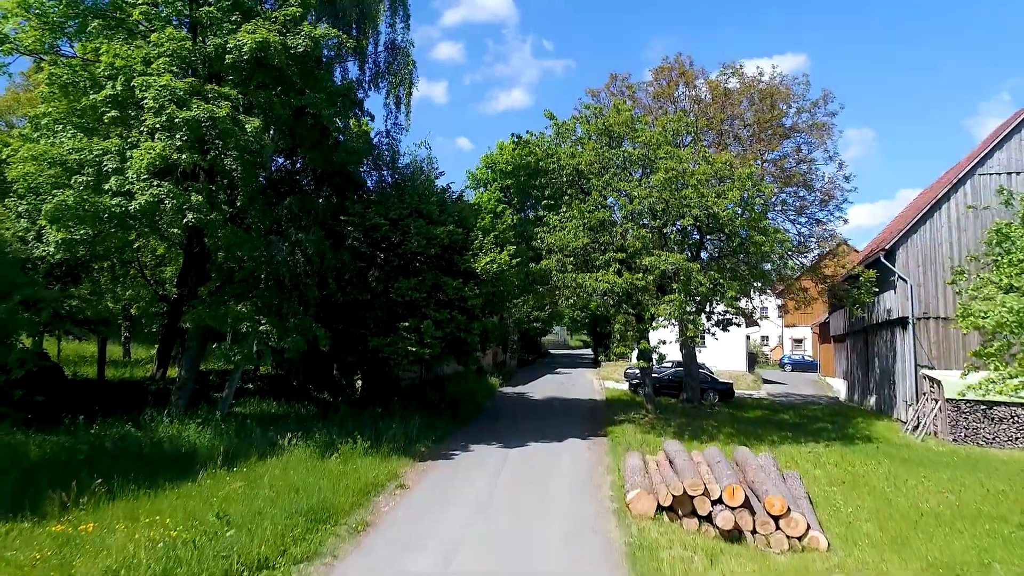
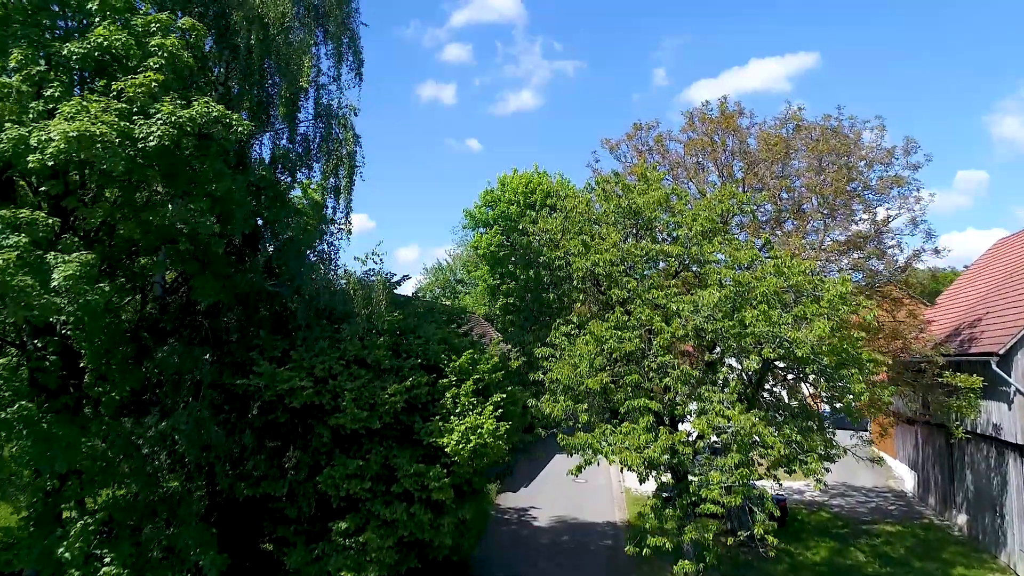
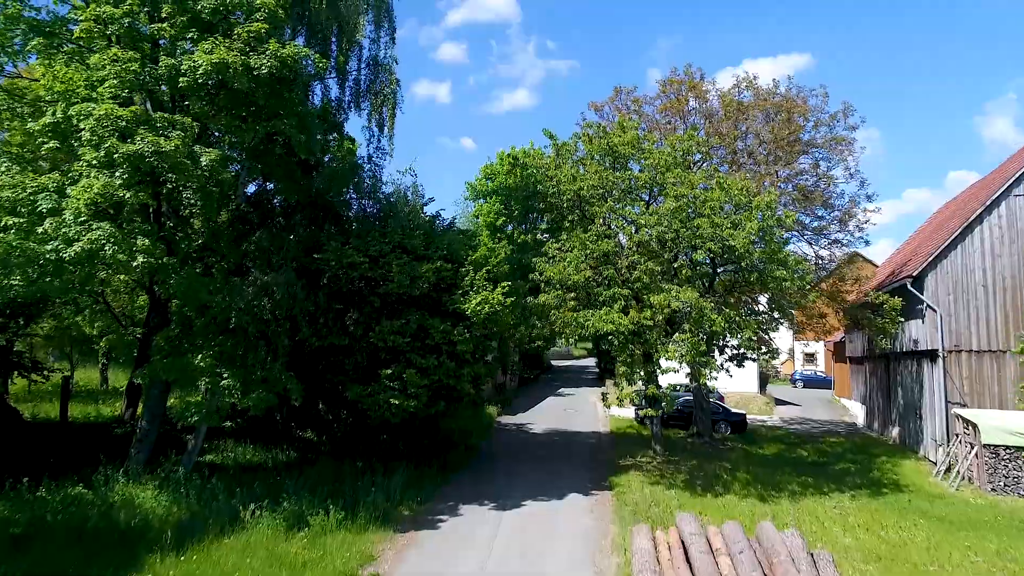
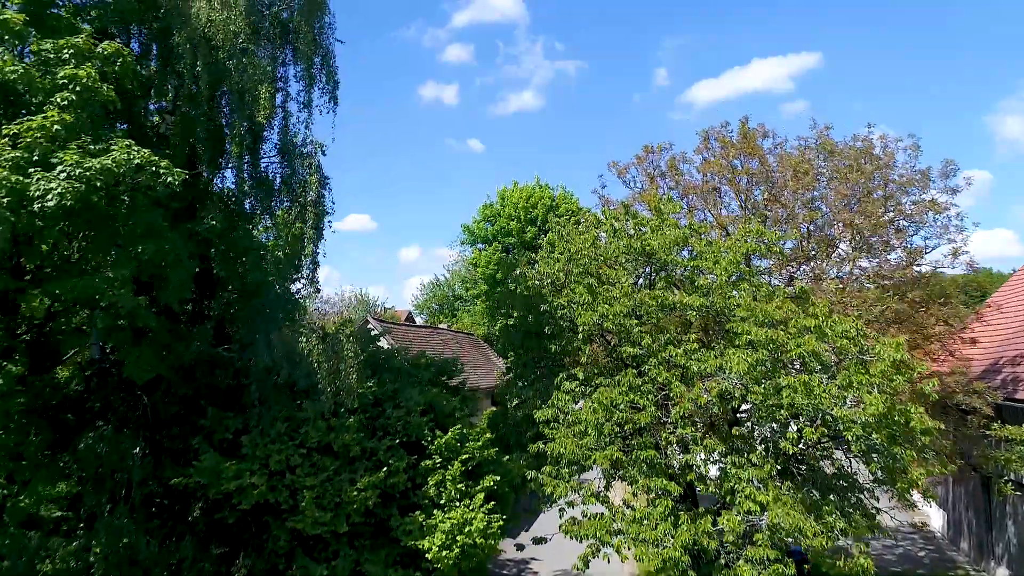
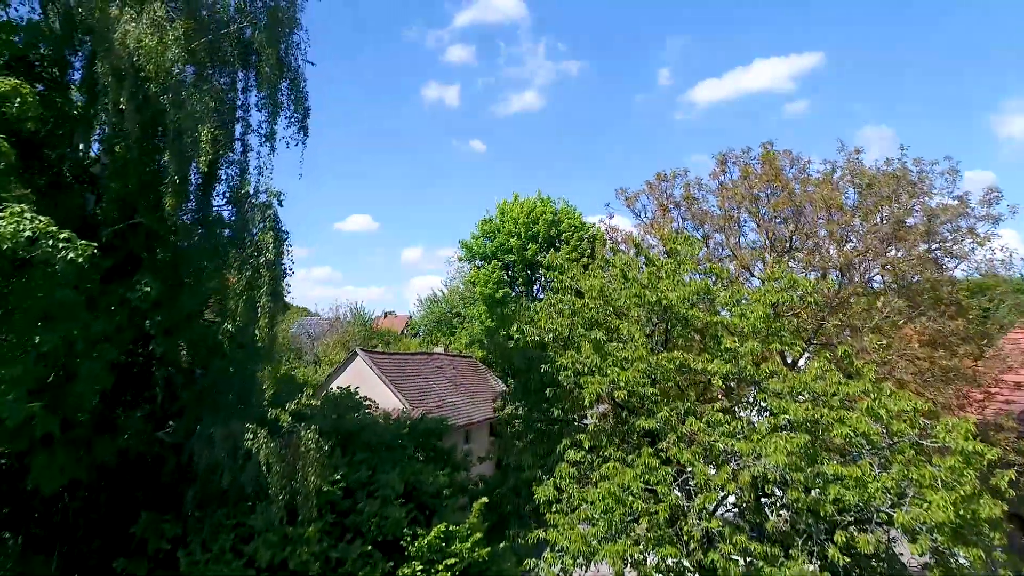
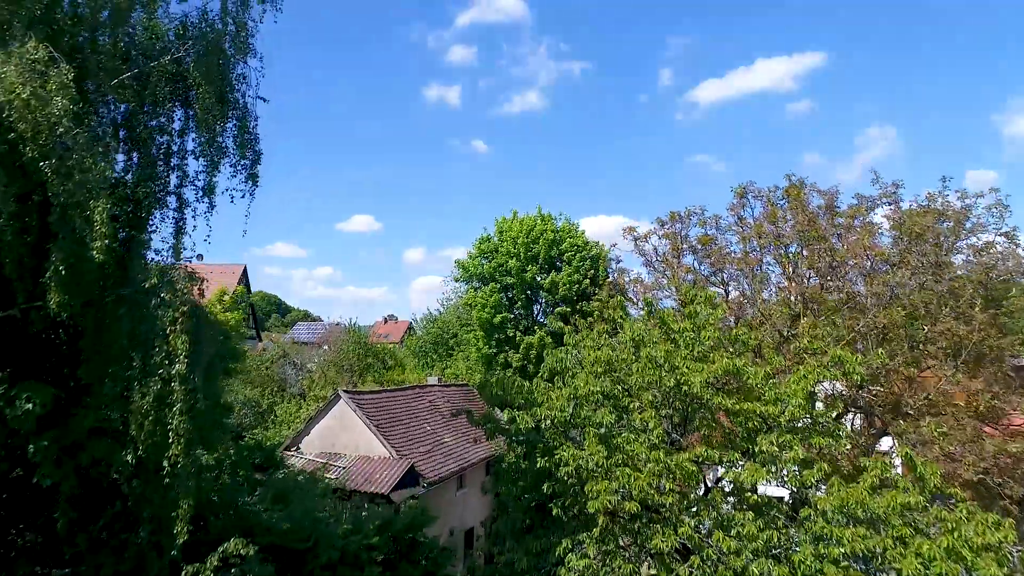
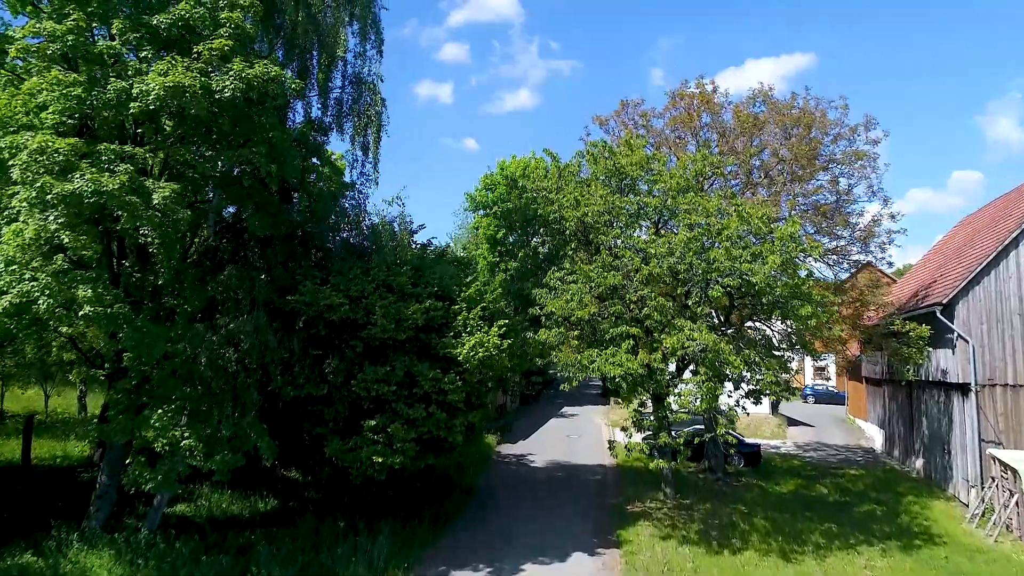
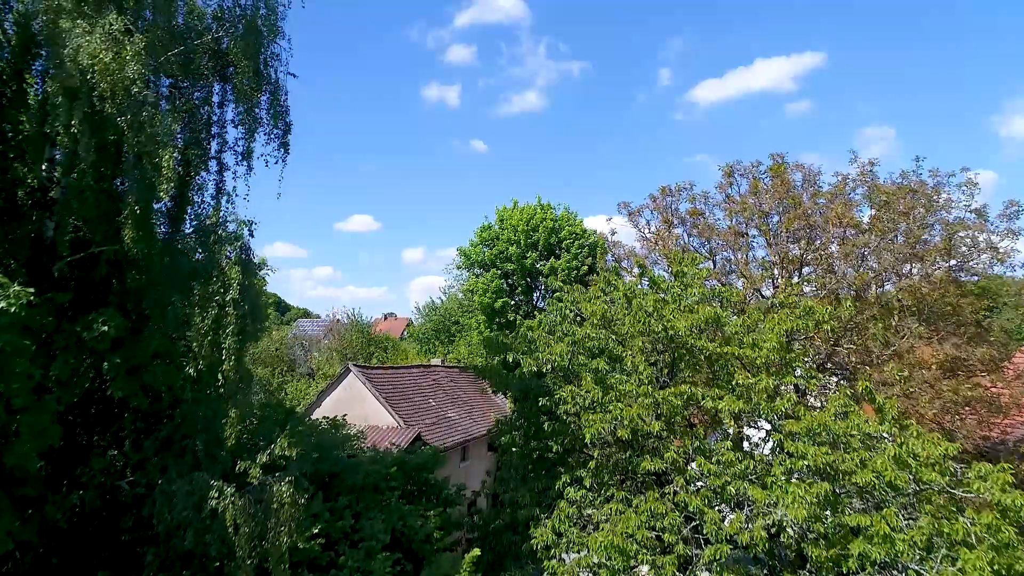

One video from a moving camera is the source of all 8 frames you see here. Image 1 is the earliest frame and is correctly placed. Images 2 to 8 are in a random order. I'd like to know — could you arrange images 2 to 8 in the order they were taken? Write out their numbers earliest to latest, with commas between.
3, 7, 2, 4, 5, 8, 6
